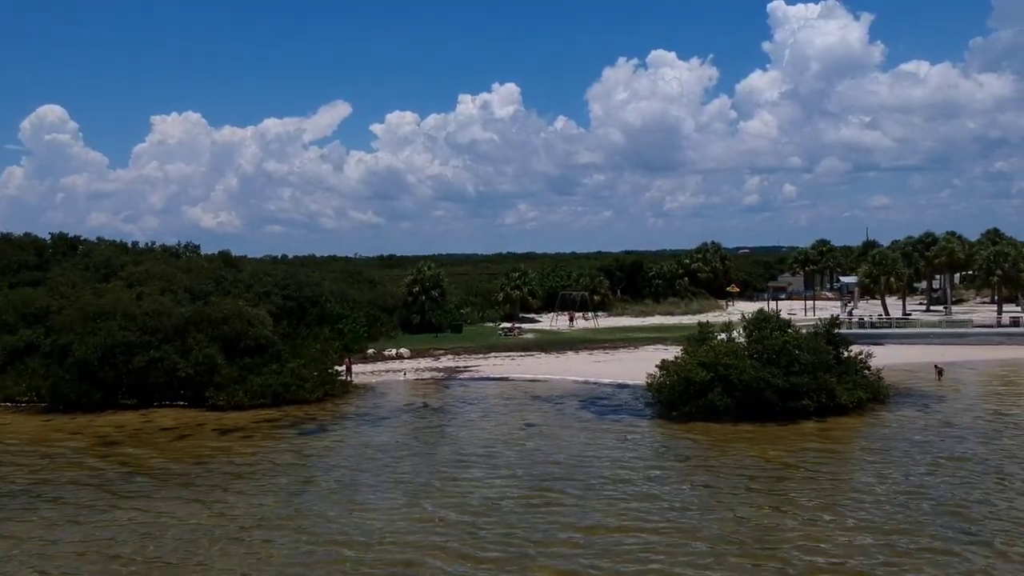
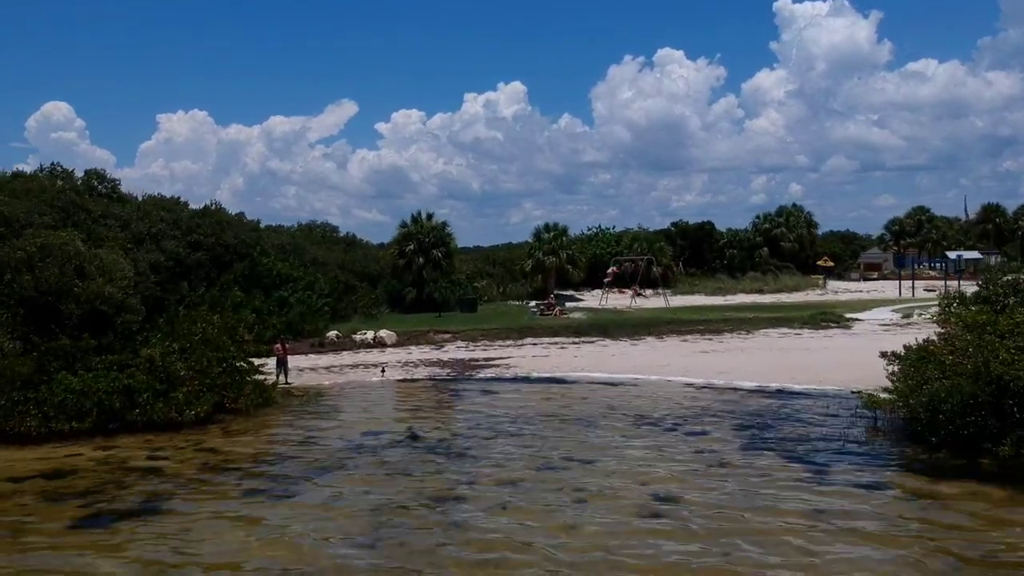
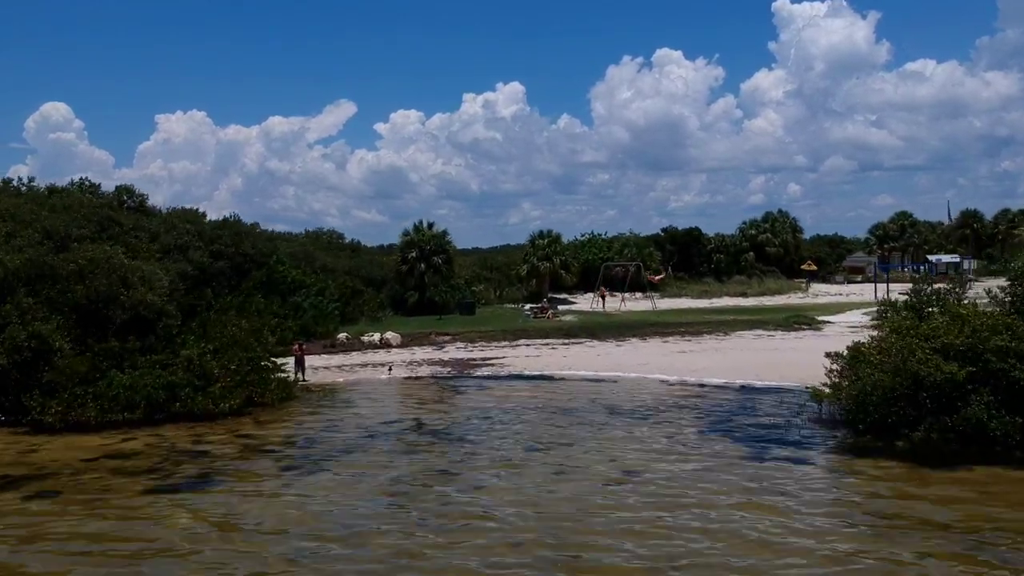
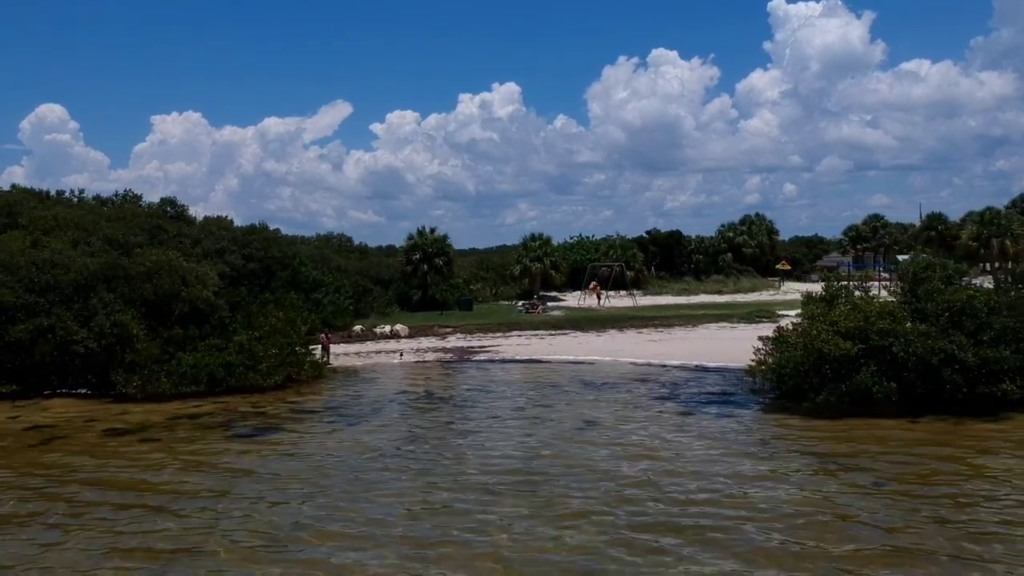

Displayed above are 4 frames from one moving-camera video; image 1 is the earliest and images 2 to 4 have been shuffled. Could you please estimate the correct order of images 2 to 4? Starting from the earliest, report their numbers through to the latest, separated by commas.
4, 3, 2
